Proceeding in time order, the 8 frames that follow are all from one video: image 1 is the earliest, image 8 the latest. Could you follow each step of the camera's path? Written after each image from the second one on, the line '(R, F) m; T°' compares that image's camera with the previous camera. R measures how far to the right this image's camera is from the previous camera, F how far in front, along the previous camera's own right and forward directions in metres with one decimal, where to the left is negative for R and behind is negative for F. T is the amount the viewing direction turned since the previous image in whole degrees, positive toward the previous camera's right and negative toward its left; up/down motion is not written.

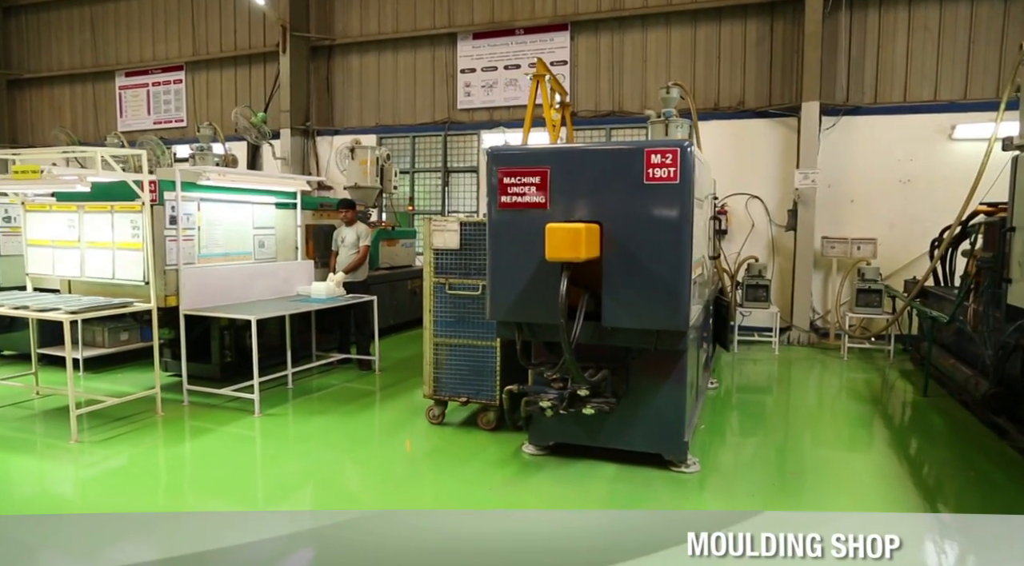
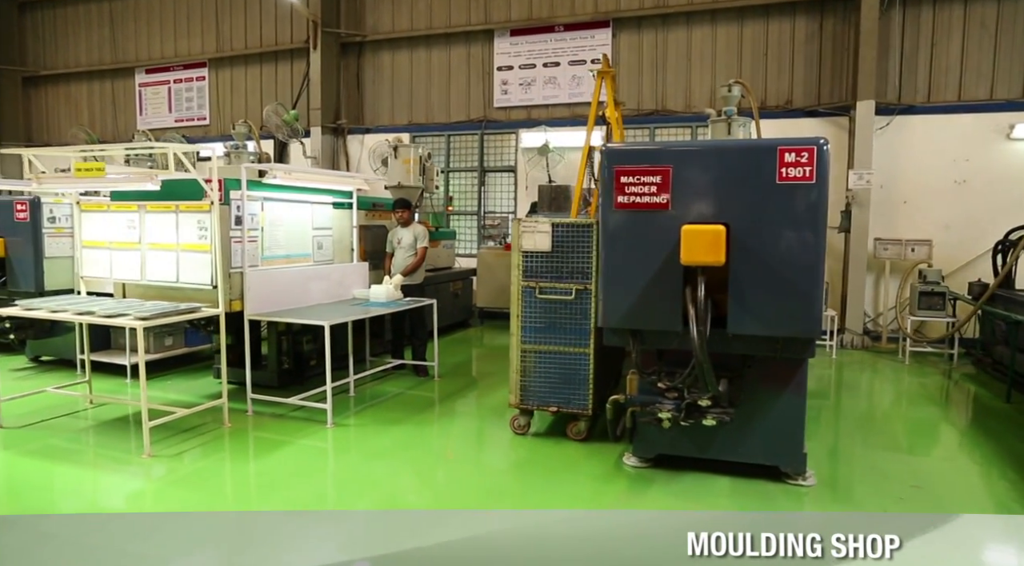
(-0.5, +0.2) m; +1°
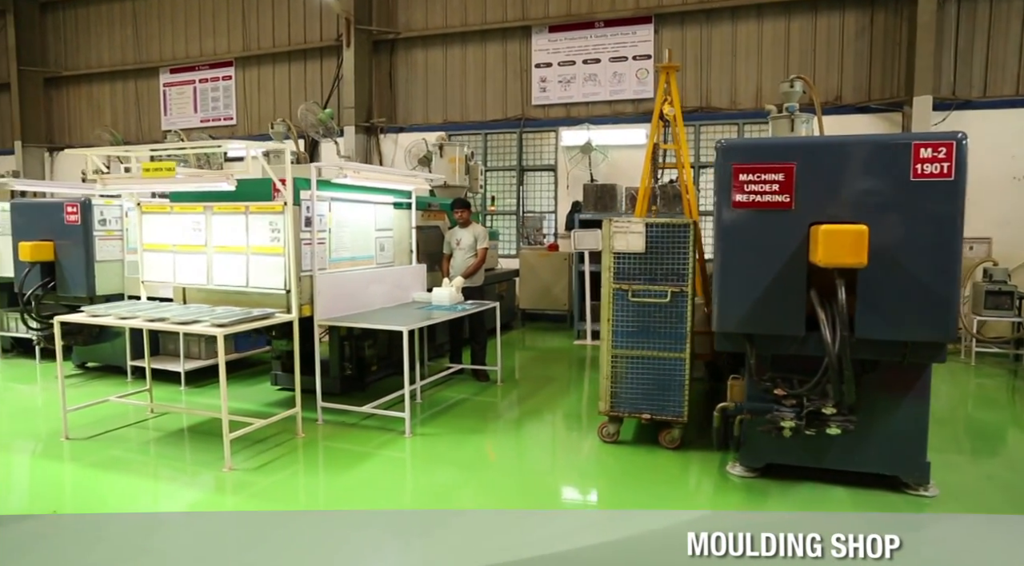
(-0.5, +0.1) m; 0°
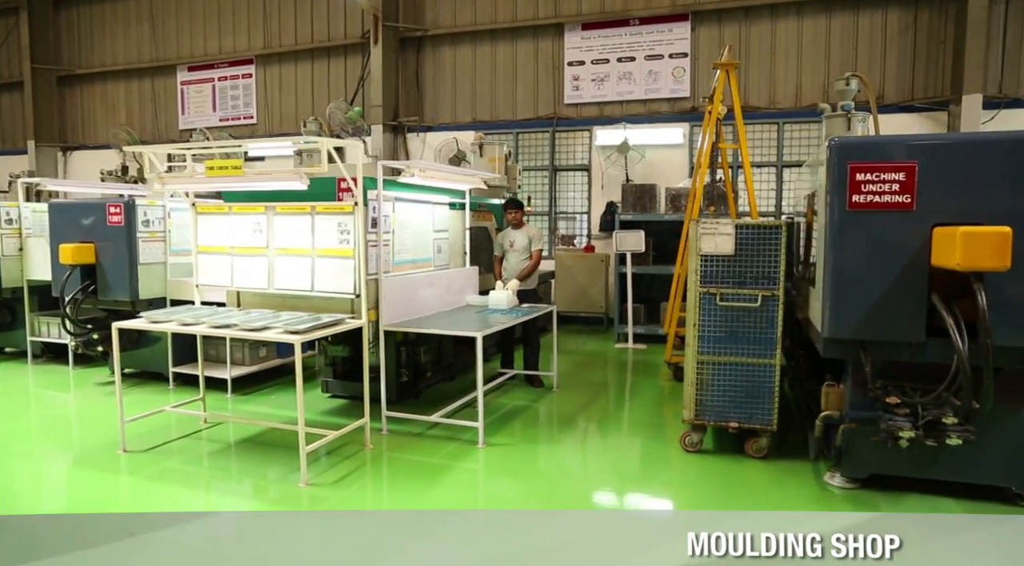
(-0.4, +0.1) m; +1°
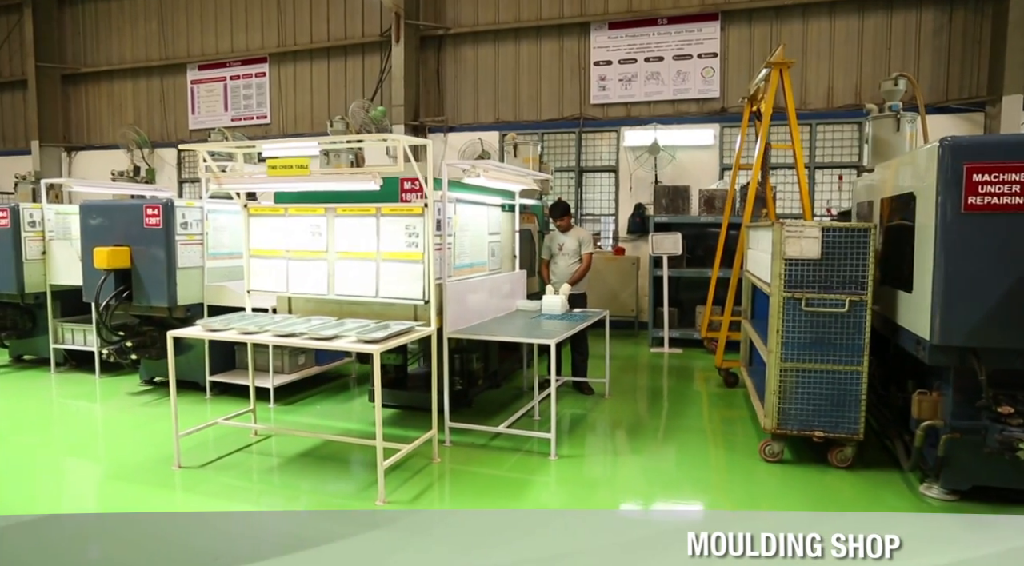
(-0.4, +0.1) m; +1°
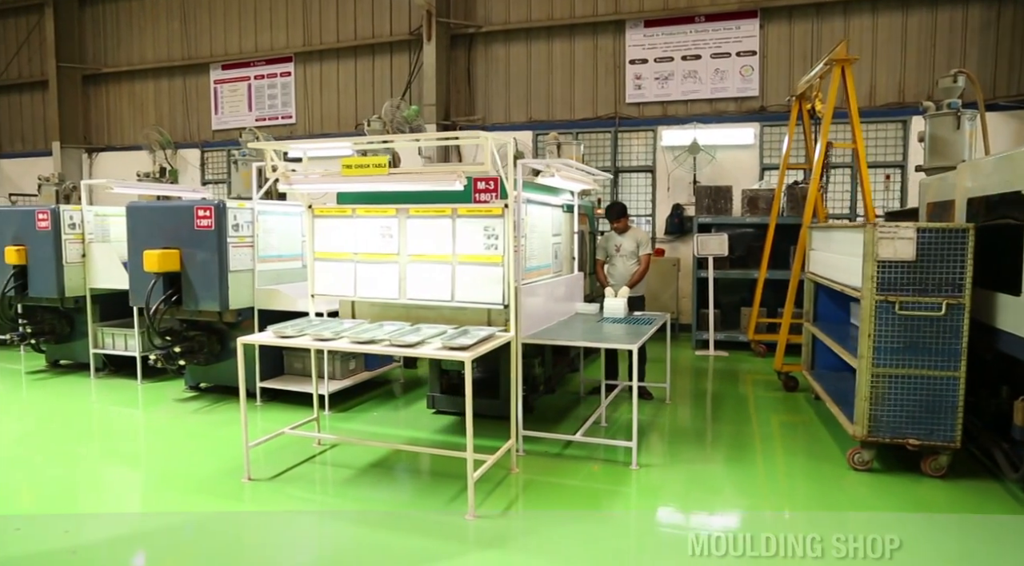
(-0.4, +0.1) m; 0°
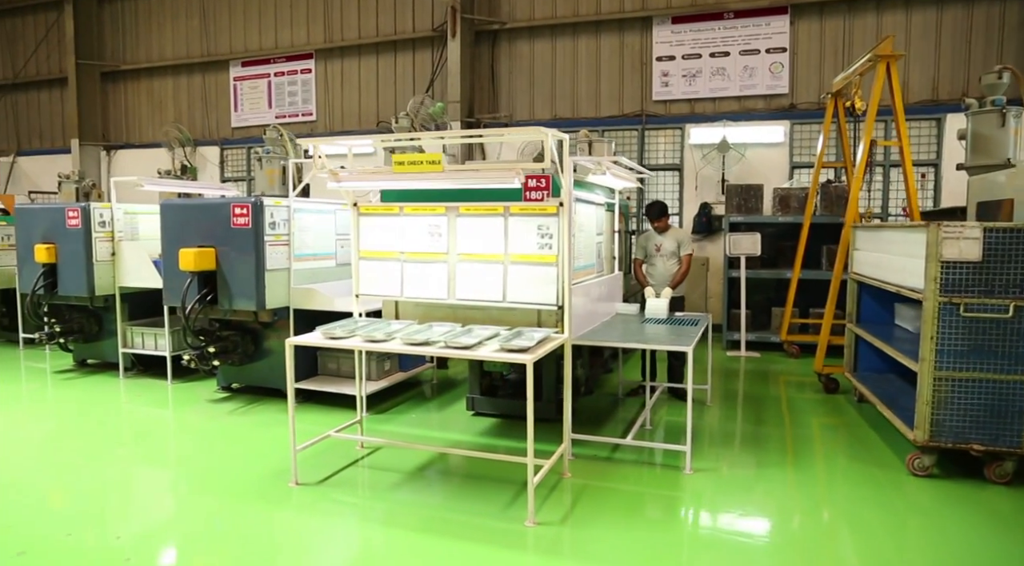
(-0.2, +0.1) m; 0°
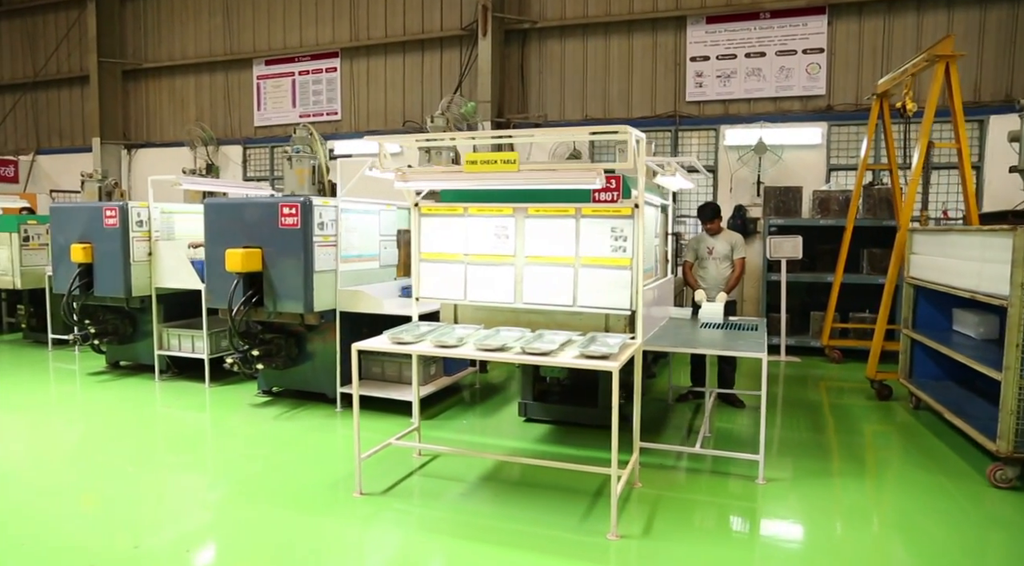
(-0.3, +0.1) m; 0°
